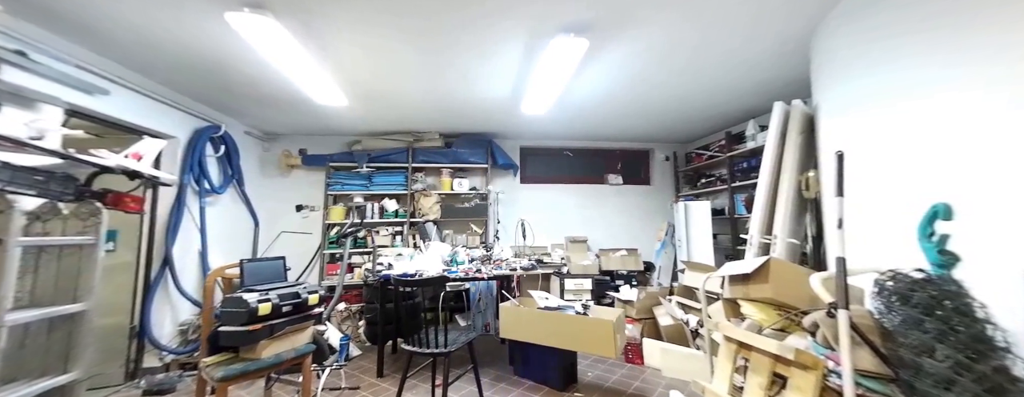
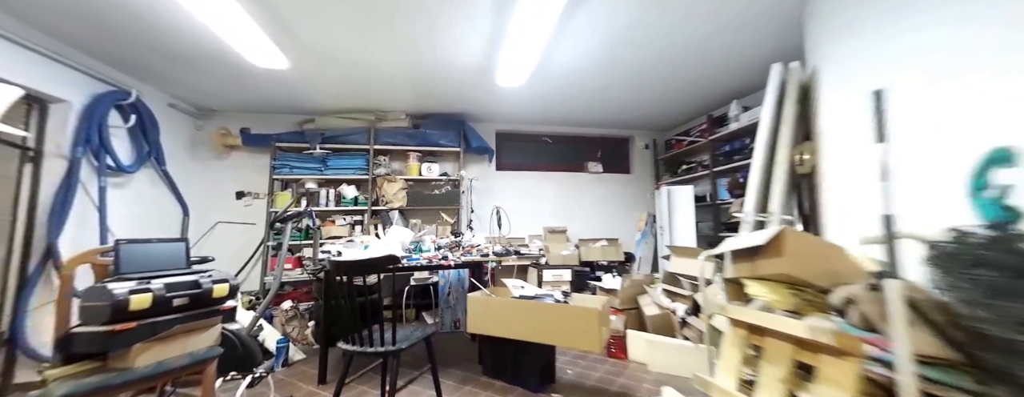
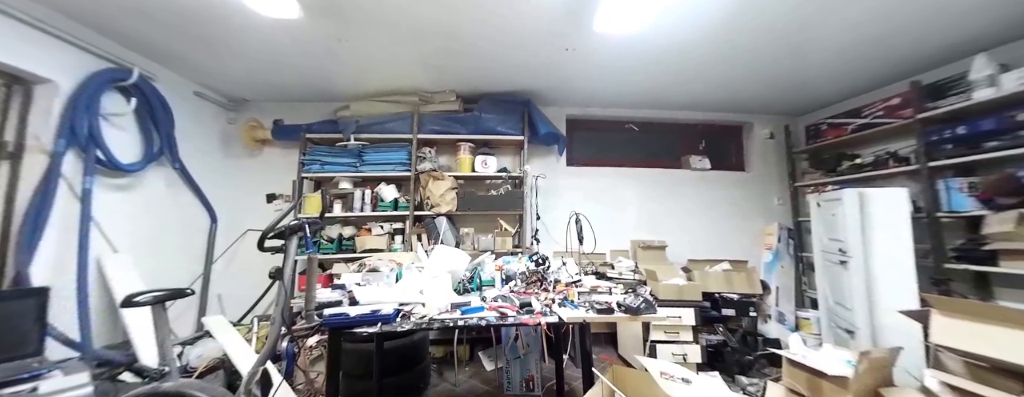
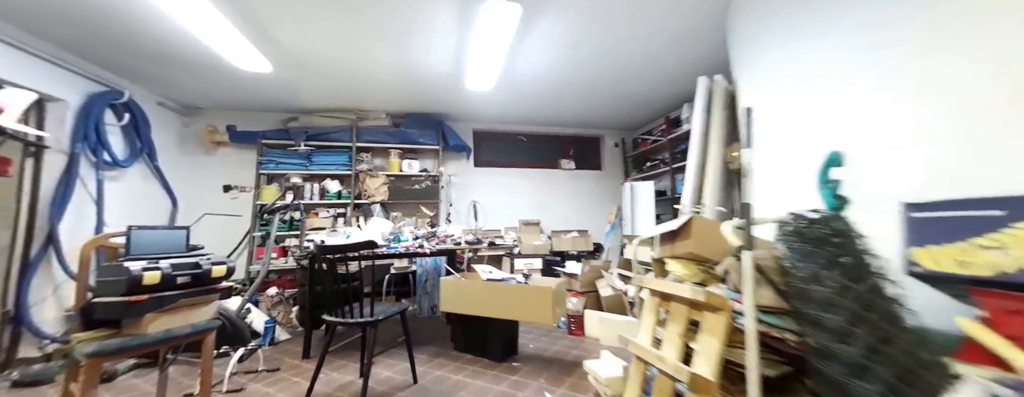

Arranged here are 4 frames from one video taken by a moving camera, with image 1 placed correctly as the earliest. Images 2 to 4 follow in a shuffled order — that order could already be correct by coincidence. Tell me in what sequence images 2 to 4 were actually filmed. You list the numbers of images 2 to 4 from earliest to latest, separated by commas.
3, 2, 4
